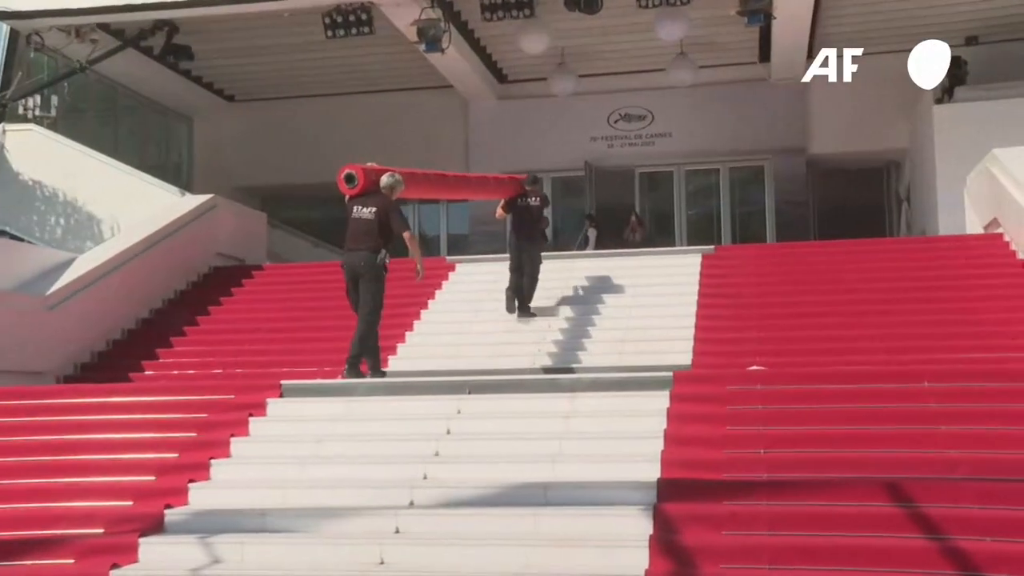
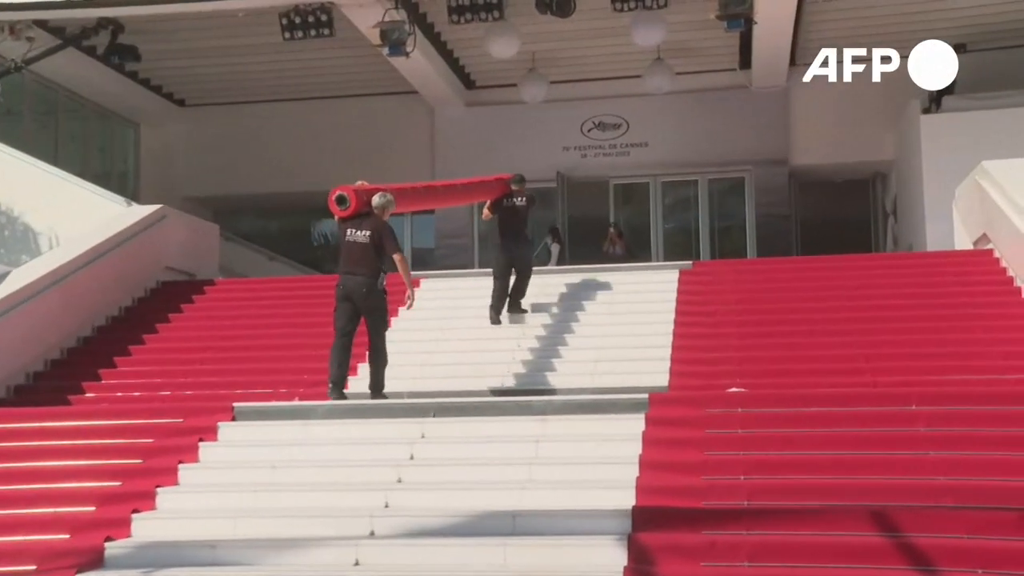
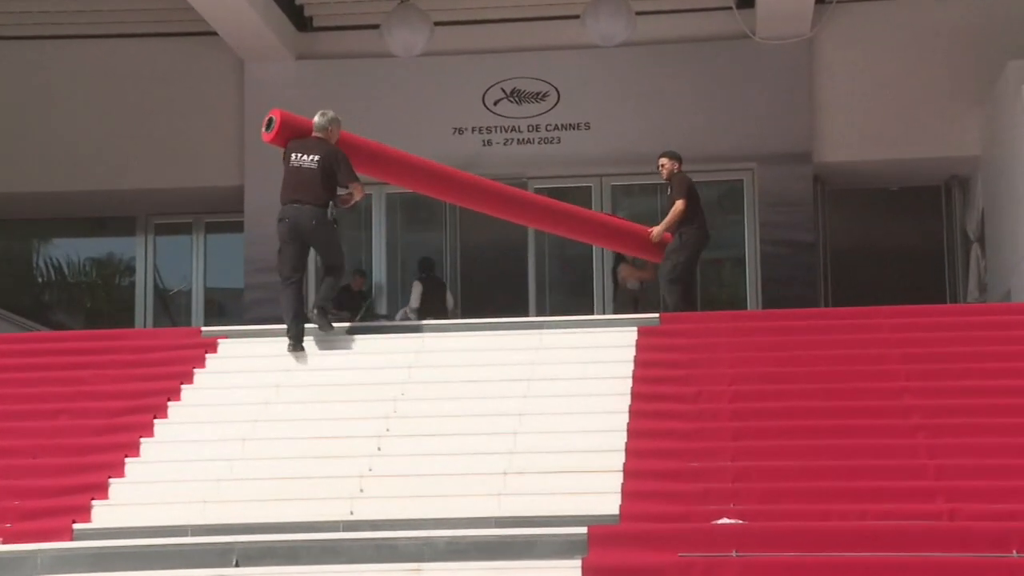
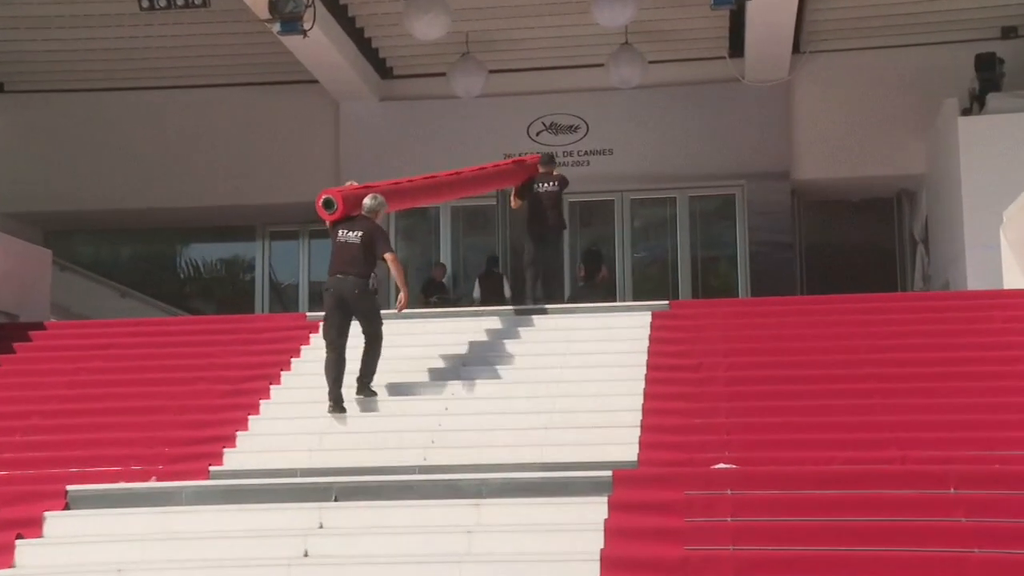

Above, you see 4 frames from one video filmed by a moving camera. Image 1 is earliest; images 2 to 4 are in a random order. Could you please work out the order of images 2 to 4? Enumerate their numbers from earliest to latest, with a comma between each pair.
2, 4, 3
